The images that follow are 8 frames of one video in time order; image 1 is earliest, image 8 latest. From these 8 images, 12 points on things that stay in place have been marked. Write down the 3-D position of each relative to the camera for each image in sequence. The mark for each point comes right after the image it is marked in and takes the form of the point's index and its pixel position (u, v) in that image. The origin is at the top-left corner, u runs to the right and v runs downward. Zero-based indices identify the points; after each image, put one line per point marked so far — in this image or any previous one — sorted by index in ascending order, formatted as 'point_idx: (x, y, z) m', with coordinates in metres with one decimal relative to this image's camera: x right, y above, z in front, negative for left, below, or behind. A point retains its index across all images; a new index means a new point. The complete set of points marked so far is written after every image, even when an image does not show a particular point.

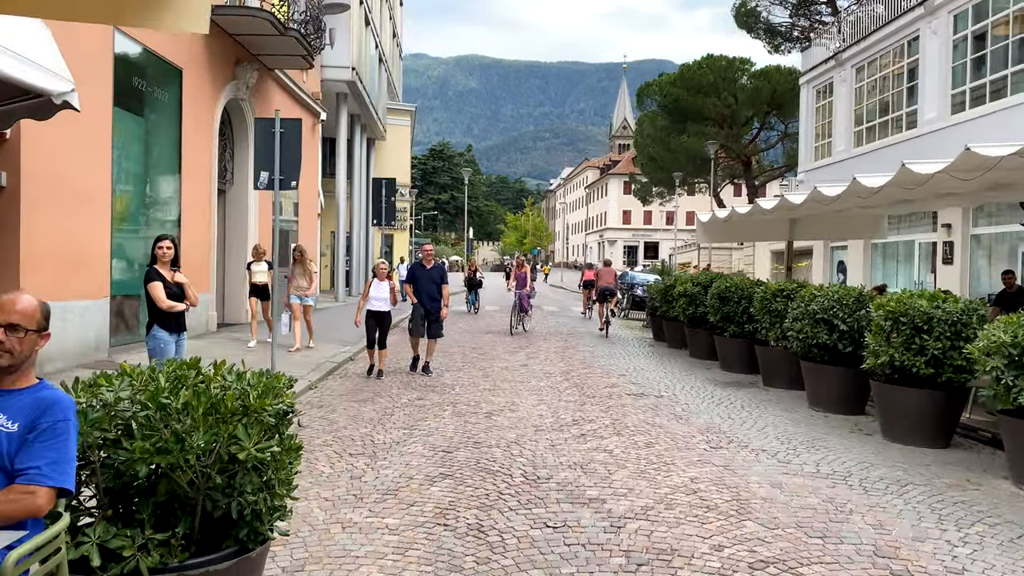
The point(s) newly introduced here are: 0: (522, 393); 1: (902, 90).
0: (+0.1, -1.2, +9.3) m
1: (+9.3, +4.8, +19.1) m
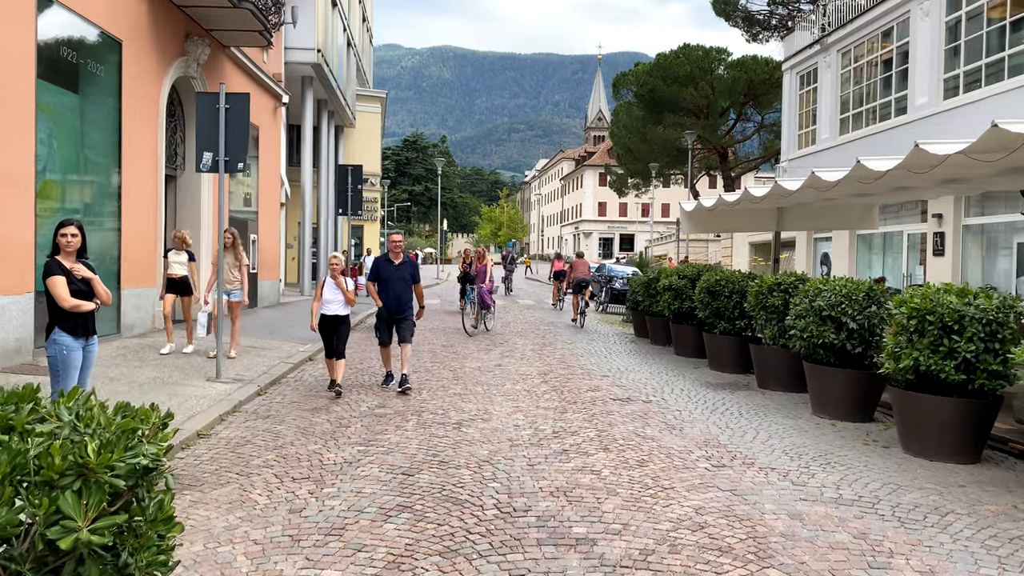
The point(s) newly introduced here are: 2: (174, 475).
0: (-0.2, -1.2, +8.4) m
1: (+8.7, +4.9, +18.4) m
2: (-2.4, -1.3, +5.6) m
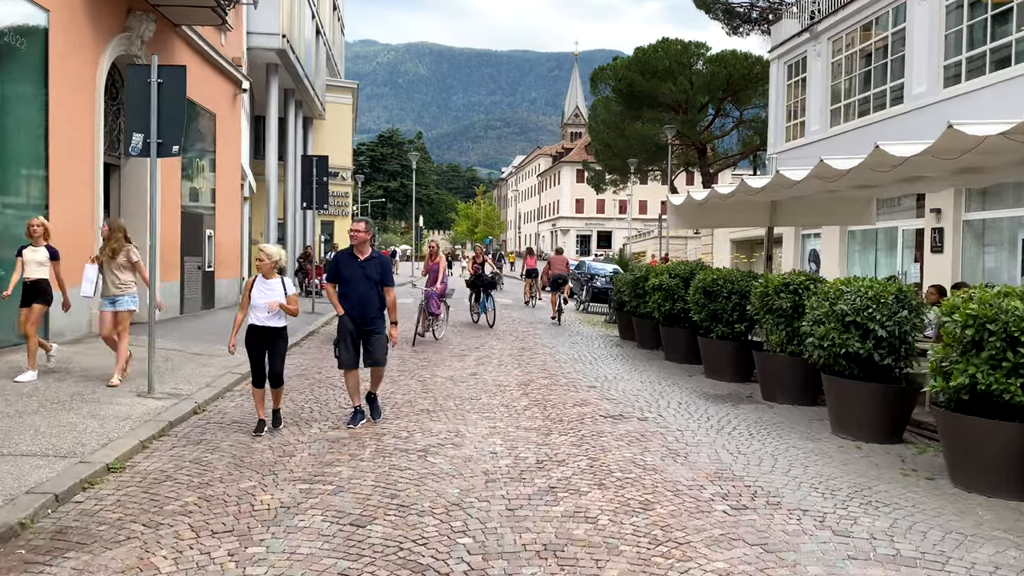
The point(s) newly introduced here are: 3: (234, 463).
0: (-0.4, -1.2, +7.3) m
1: (+8.2, +5.0, +17.6) m
2: (-2.5, -1.4, +4.5) m
3: (-2.0, -1.3, +5.8) m
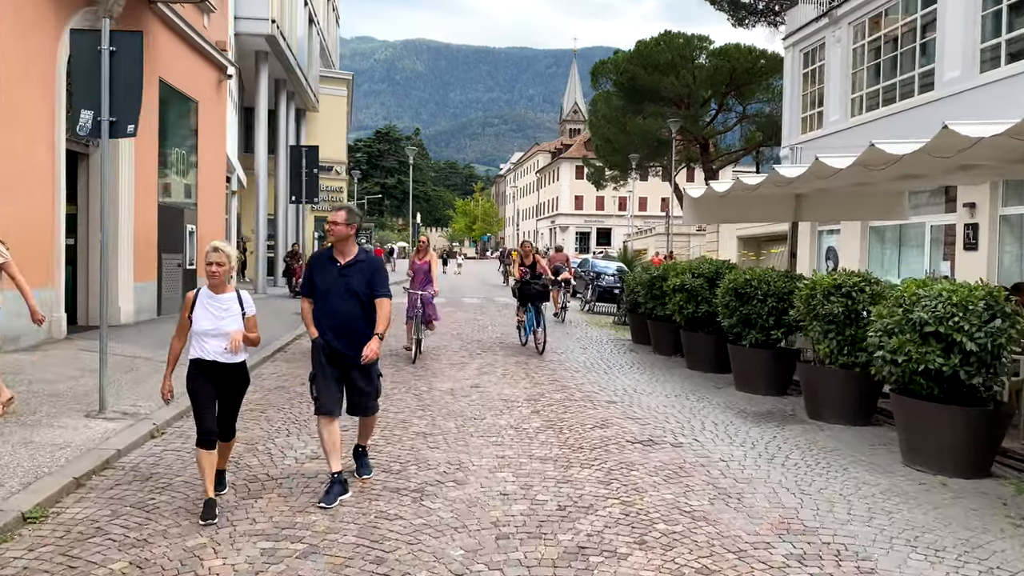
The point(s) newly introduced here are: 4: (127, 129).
0: (-0.3, -1.2, +6.2) m
1: (+8.2, +5.0, +16.5) m
2: (-2.4, -1.4, +3.4) m
3: (-1.9, -1.3, +4.7) m
4: (-3.3, +1.4, +6.8) m
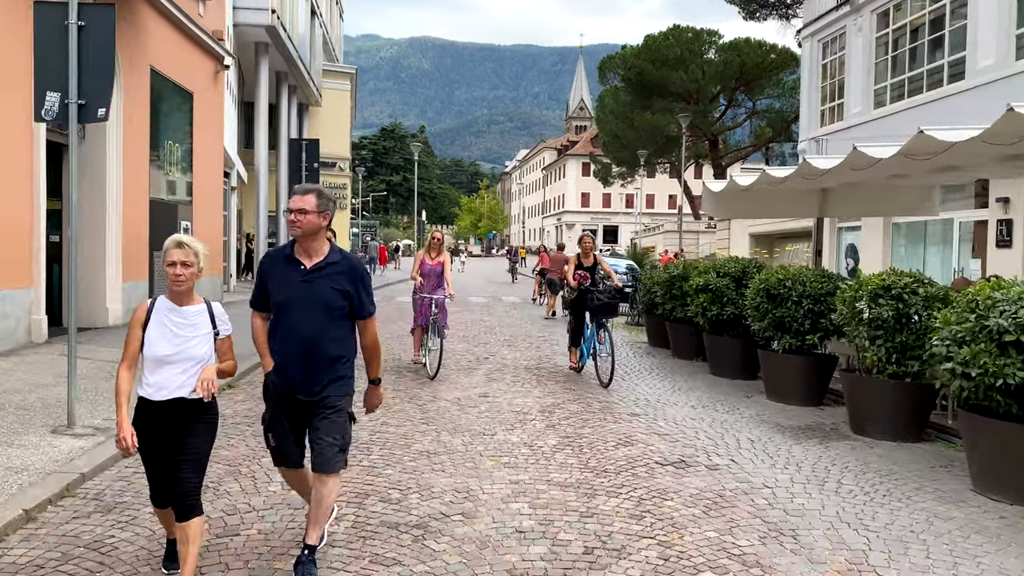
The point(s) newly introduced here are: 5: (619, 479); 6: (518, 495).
0: (-0.2, -1.2, +5.5) m
1: (+8.4, +5.0, +15.7) m
2: (-2.3, -1.4, +2.7) m
3: (-1.8, -1.3, +4.0) m
4: (-3.2, +1.3, +6.1) m
5: (+0.7, -1.2, +5.1) m
6: (0.0, -1.3, +4.9) m
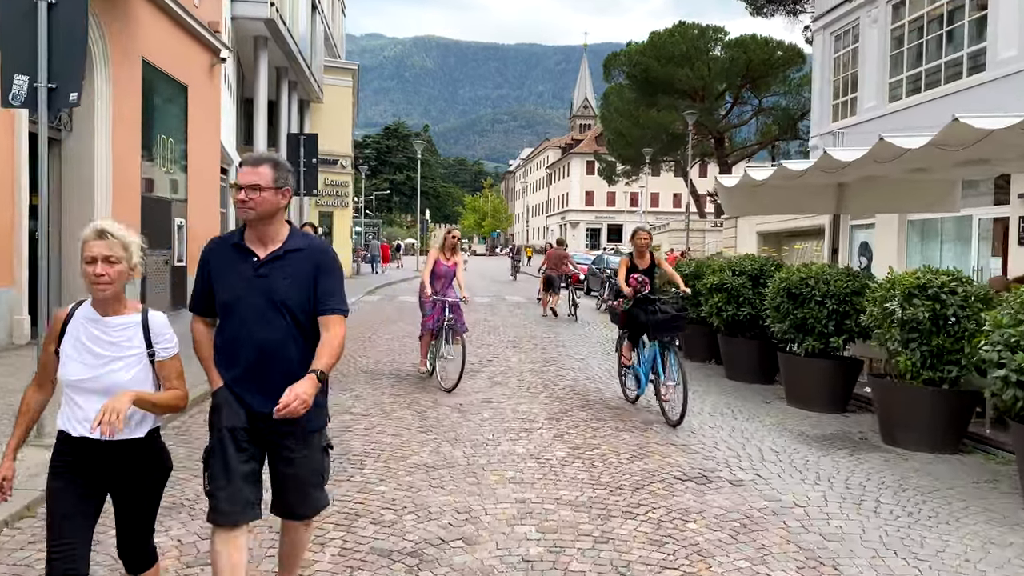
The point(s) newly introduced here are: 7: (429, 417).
0: (-0.2, -1.2, +5.0) m
1: (+8.5, +5.0, +15.2) m
2: (-2.3, -1.4, +2.3) m
3: (-1.8, -1.3, +3.6) m
4: (-3.1, +1.3, +5.7) m
5: (+0.7, -1.2, +4.7) m
6: (+0.1, -1.2, +4.4) m
7: (-0.7, -1.1, +6.8) m
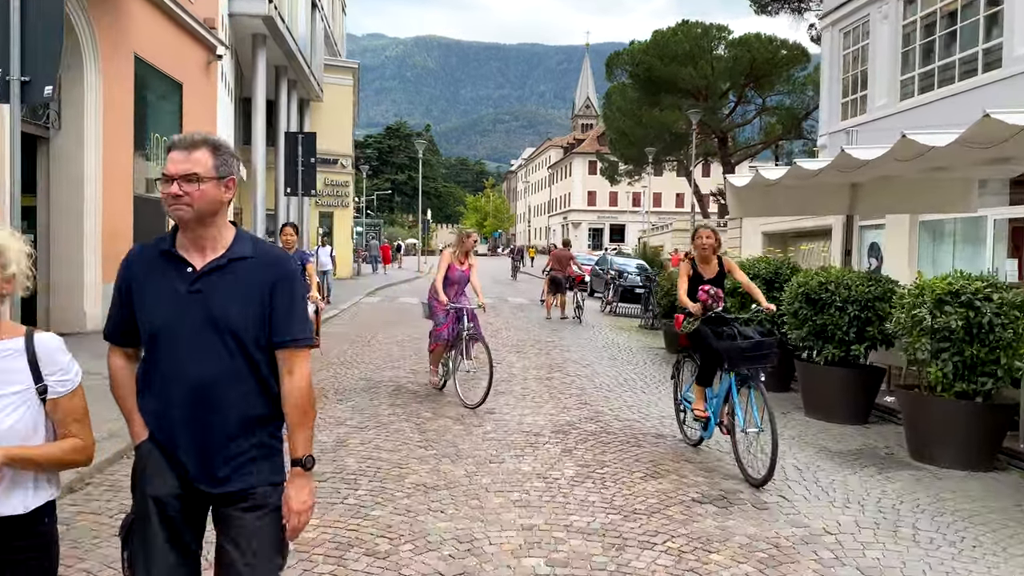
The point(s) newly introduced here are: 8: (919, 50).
0: (-0.1, -1.3, +4.6) m
1: (+8.6, +4.9, +14.8) m
2: (-2.3, -1.4, +1.9) m
3: (-1.8, -1.4, +3.2) m
4: (-3.1, +1.3, +5.3) m
5: (+0.8, -1.3, +4.3) m
6: (+0.1, -1.3, +4.0) m
7: (-0.7, -1.1, +6.4) m
8: (+8.4, +4.9, +16.6) m
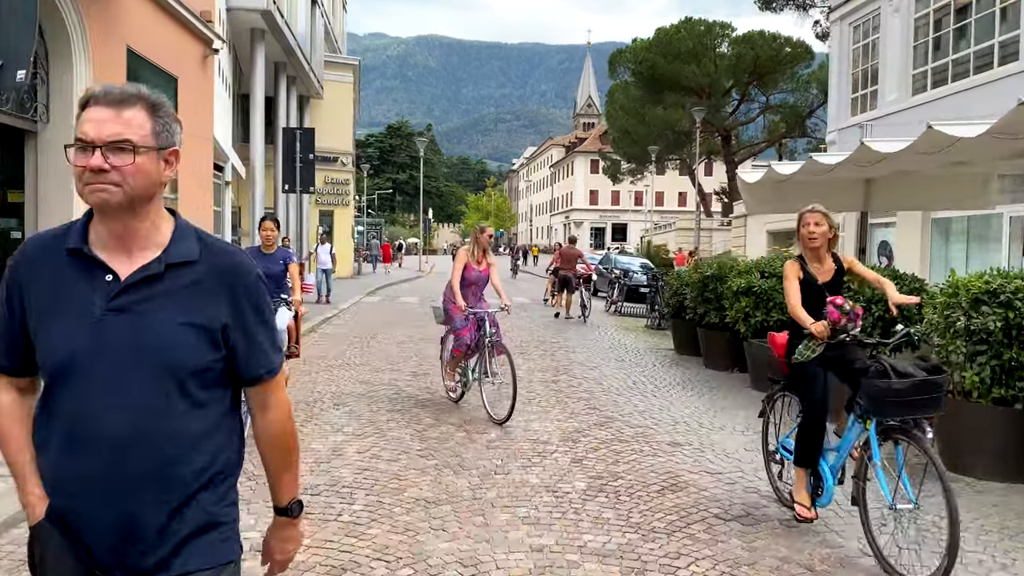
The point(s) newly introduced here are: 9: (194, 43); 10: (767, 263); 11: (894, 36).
0: (-0.1, -1.3, +4.3) m
1: (+8.6, +5.0, +14.4) m
2: (-2.3, -1.4, +1.5) m
3: (-1.8, -1.4, +2.8) m
4: (-3.1, +1.3, +4.9) m
5: (+0.8, -1.3, +3.9) m
6: (+0.1, -1.3, +3.7) m
7: (-0.6, -1.1, +6.0) m
8: (+8.5, +5.0, +16.2) m
9: (-5.9, +4.6, +14.9) m
10: (+2.7, +0.3, +8.4) m
11: (+8.3, +5.5, +17.4) m
